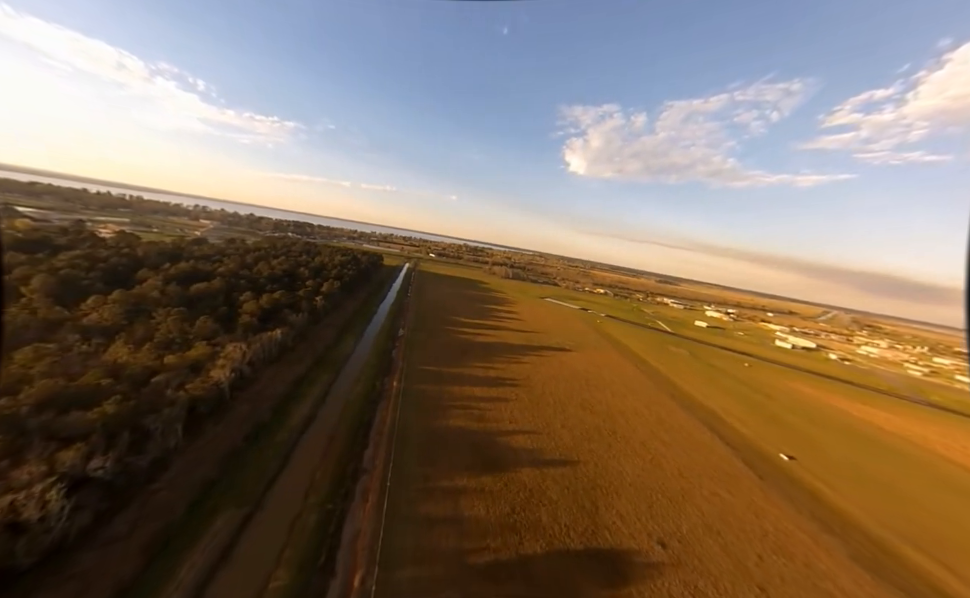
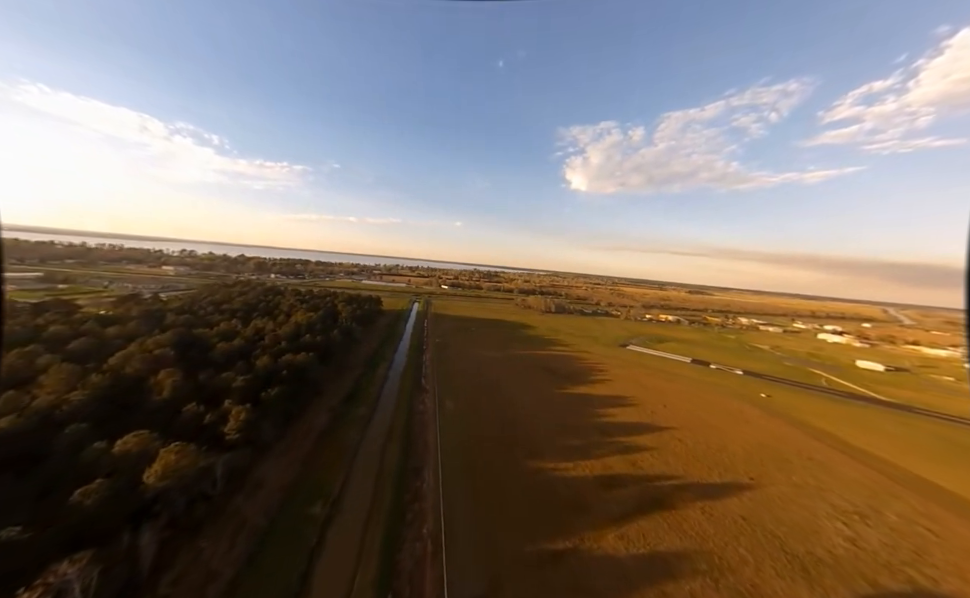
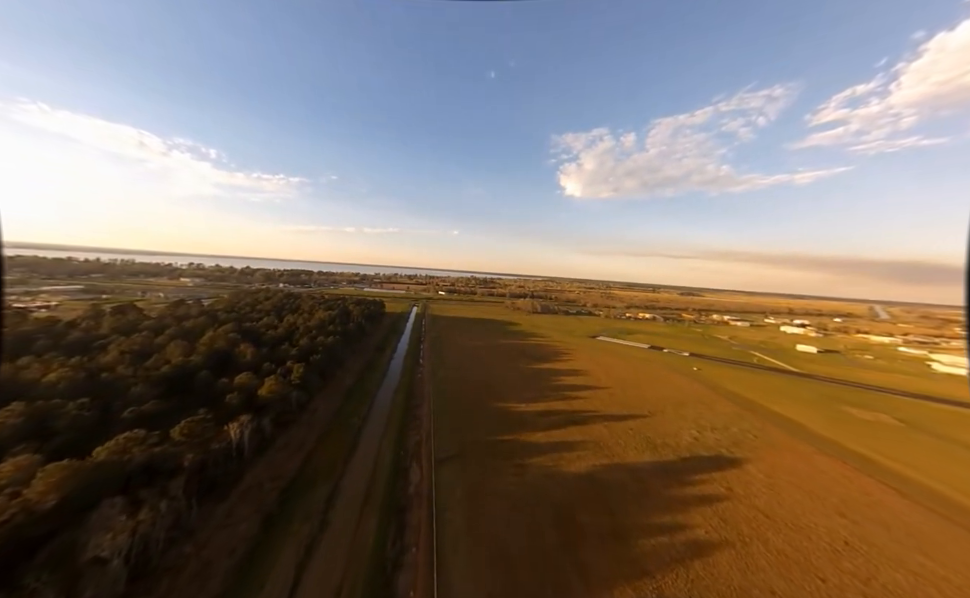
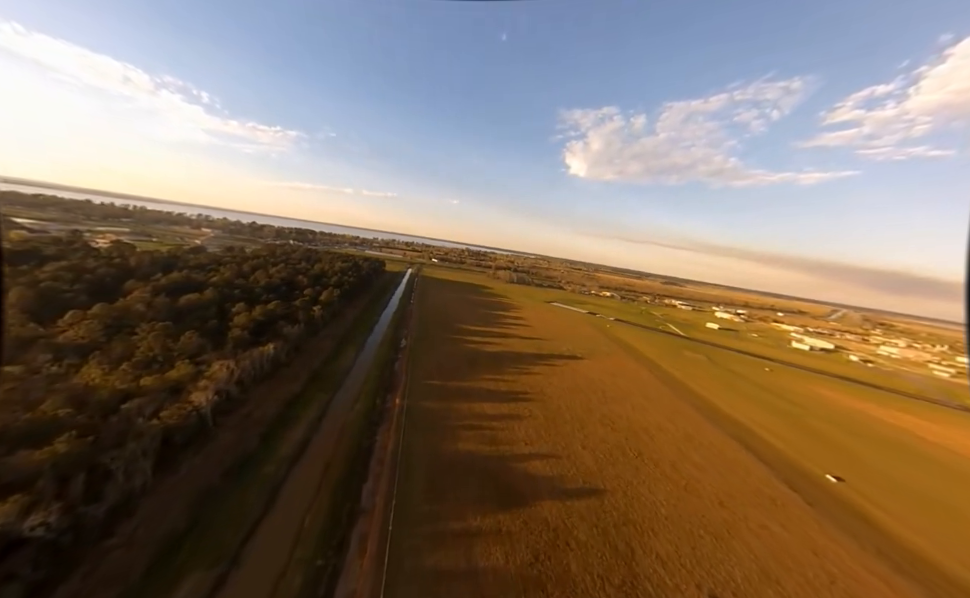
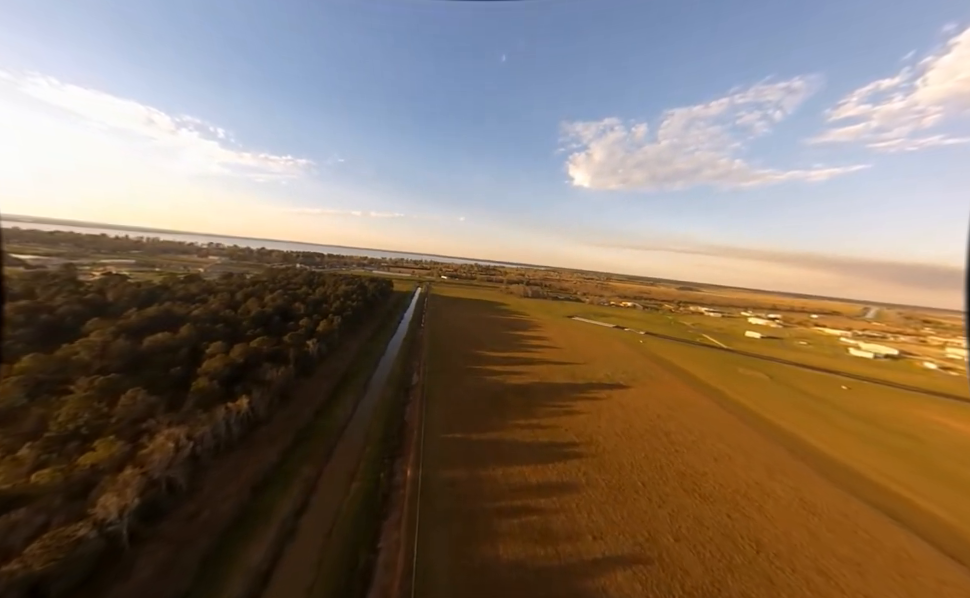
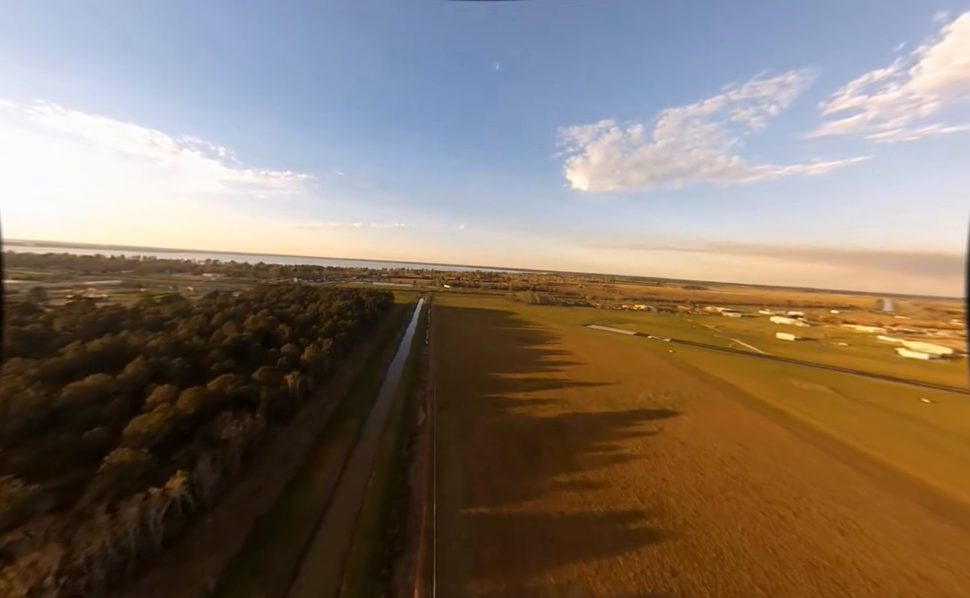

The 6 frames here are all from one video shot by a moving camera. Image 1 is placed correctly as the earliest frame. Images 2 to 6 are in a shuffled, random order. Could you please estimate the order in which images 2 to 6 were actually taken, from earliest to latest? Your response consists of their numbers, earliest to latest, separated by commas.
4, 5, 6, 3, 2
